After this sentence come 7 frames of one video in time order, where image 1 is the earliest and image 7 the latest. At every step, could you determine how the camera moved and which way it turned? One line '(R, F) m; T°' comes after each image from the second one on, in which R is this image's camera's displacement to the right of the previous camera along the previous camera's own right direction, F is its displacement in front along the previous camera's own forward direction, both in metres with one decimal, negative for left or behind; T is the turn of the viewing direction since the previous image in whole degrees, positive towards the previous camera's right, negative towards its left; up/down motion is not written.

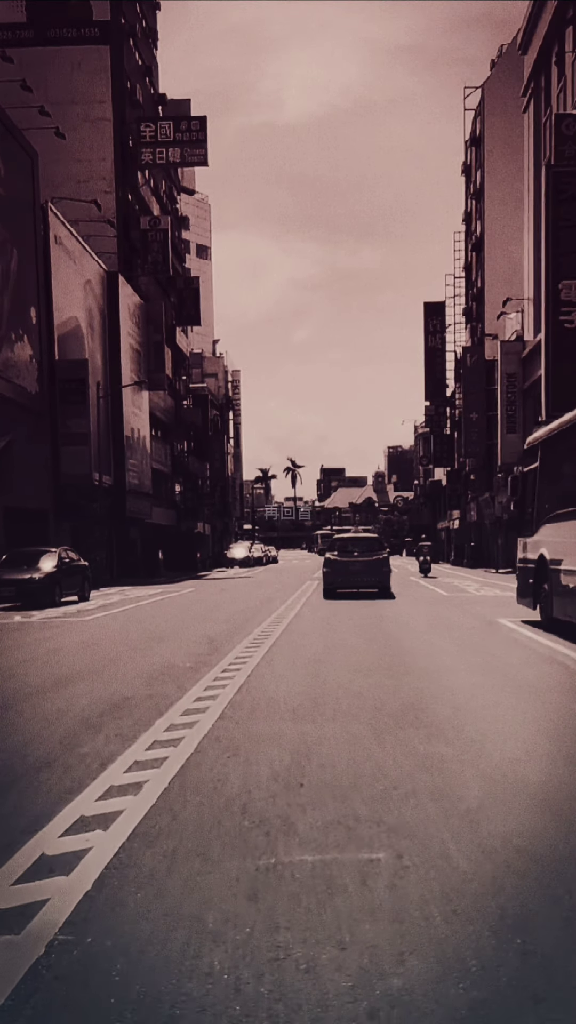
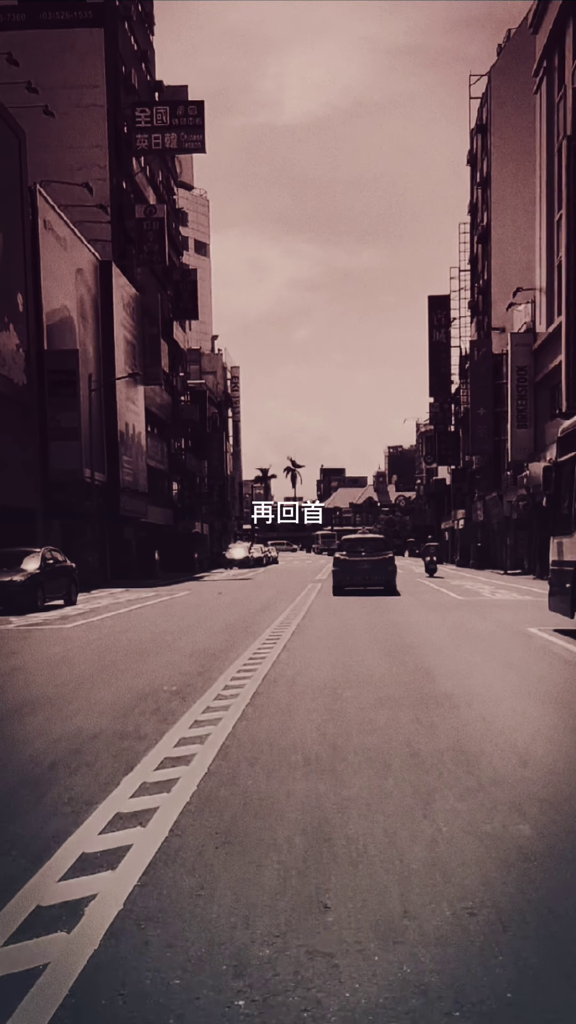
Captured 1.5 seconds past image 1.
(-0.1, +1.8) m; 0°
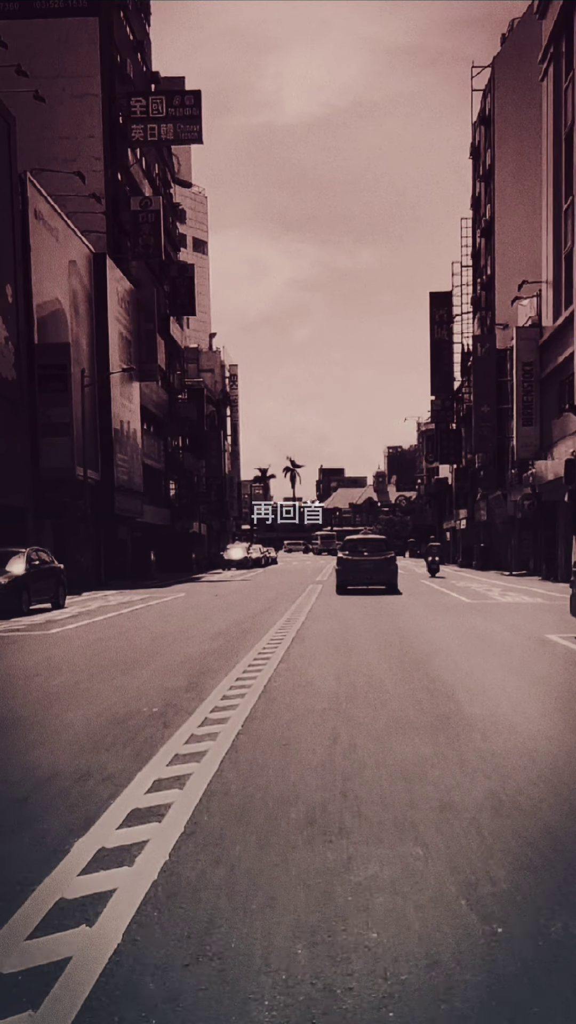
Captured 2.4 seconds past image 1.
(0.0, +1.1) m; 0°
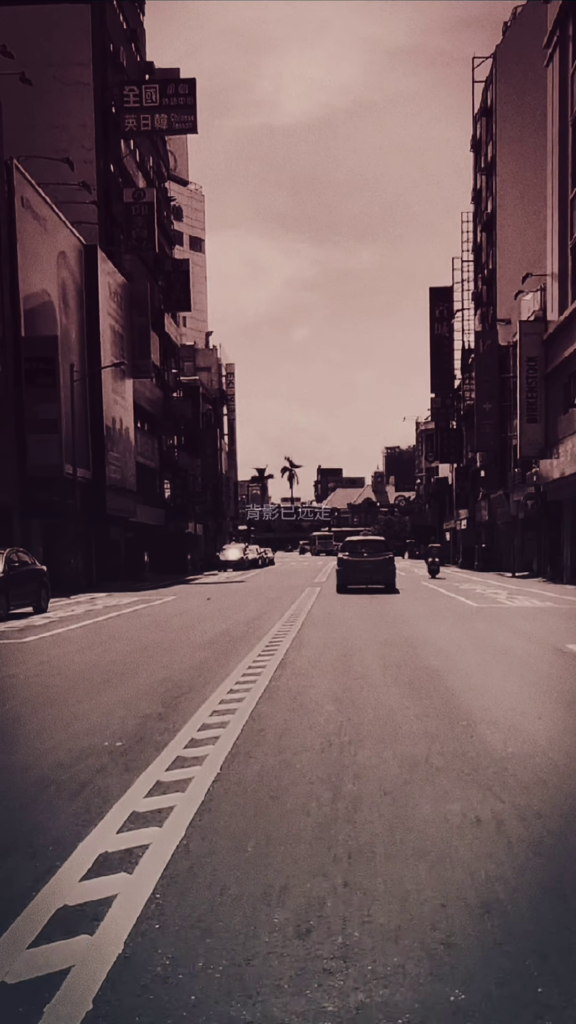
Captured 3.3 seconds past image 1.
(0.0, +1.2) m; 0°
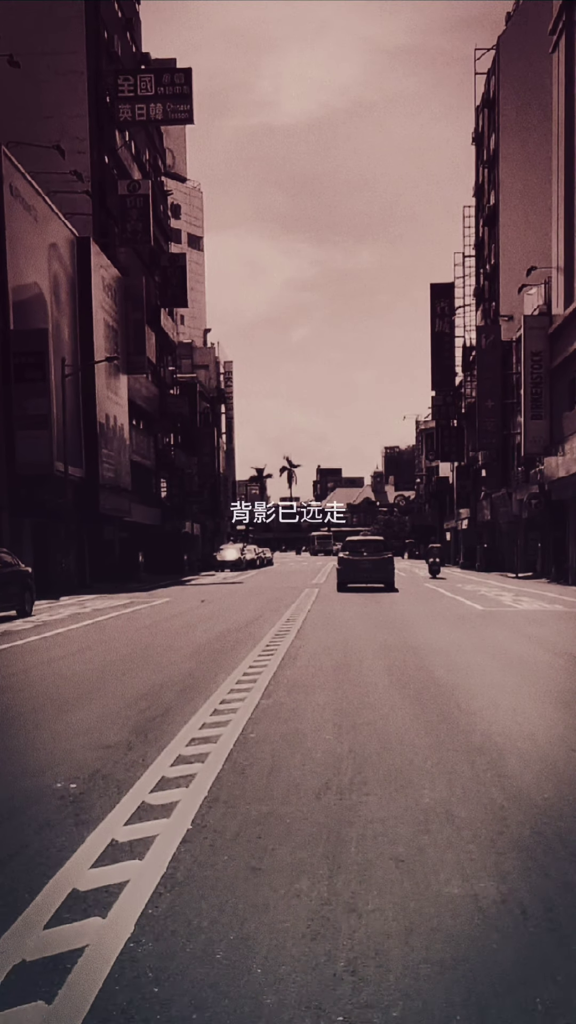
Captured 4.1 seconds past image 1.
(0.0, +1.0) m; 0°
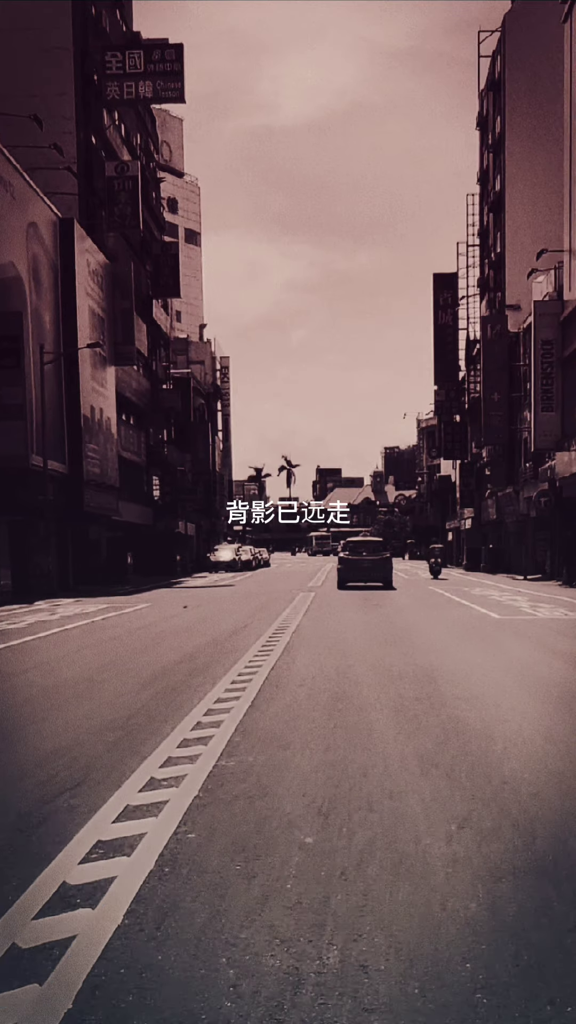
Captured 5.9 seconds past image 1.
(+0.2, +2.1) m; 0°
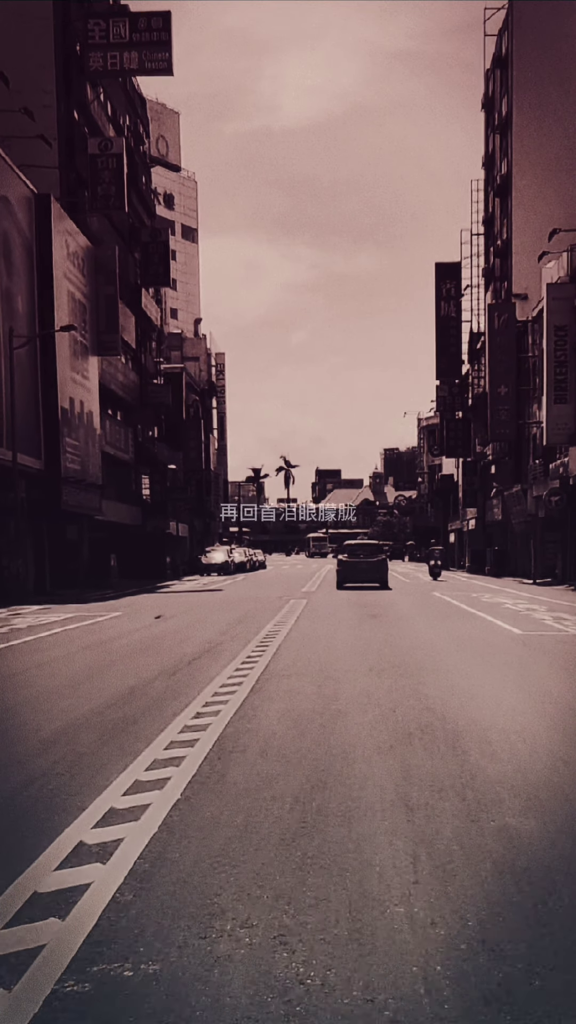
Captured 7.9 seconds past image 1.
(+0.2, +2.5) m; 0°
